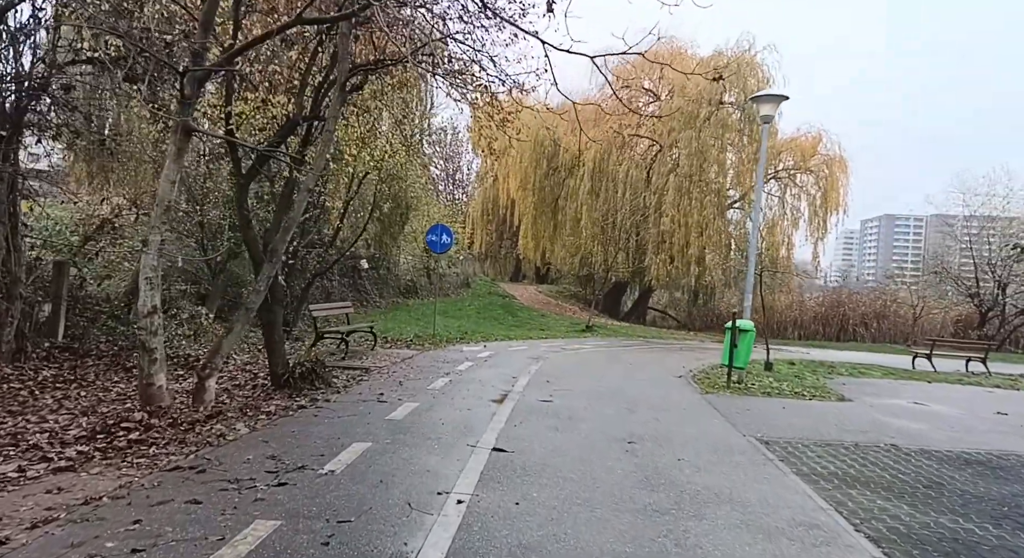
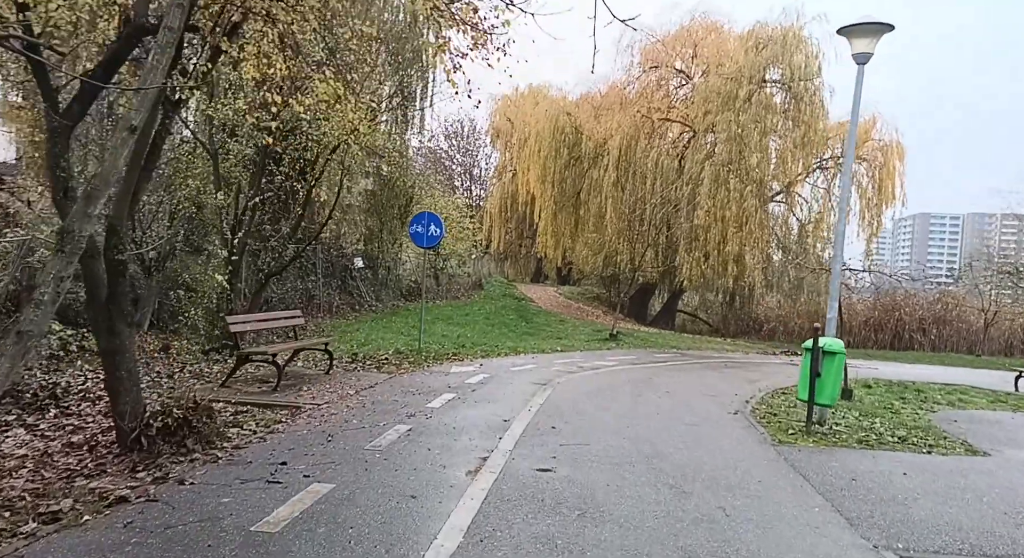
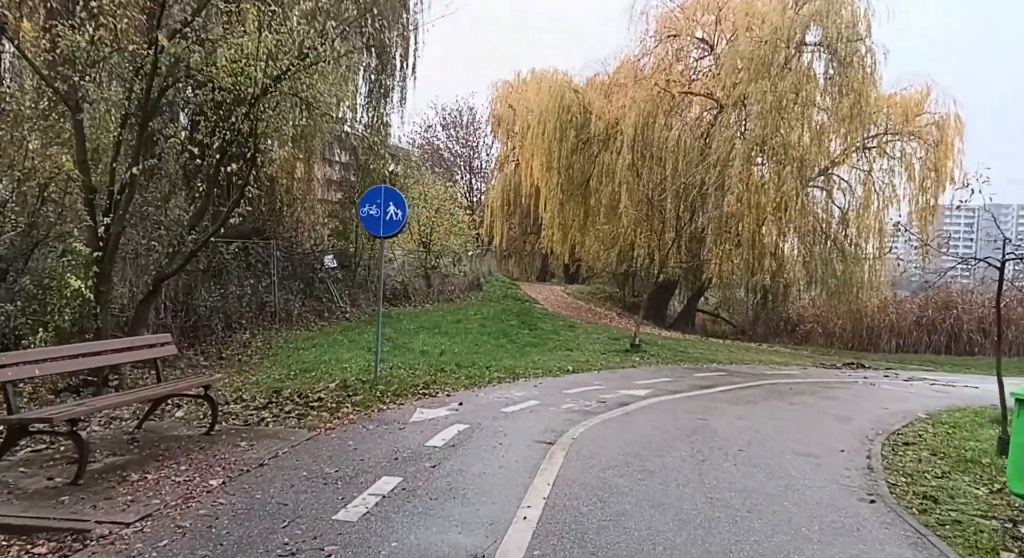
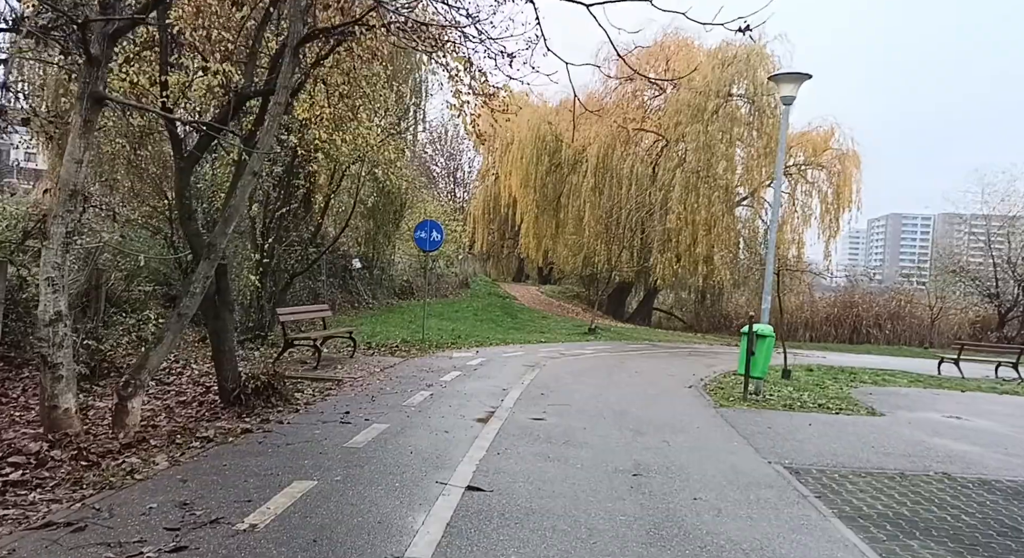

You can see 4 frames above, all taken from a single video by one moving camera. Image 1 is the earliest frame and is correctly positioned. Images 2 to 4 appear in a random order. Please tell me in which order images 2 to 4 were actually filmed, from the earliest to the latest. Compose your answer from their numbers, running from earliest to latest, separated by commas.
4, 2, 3
